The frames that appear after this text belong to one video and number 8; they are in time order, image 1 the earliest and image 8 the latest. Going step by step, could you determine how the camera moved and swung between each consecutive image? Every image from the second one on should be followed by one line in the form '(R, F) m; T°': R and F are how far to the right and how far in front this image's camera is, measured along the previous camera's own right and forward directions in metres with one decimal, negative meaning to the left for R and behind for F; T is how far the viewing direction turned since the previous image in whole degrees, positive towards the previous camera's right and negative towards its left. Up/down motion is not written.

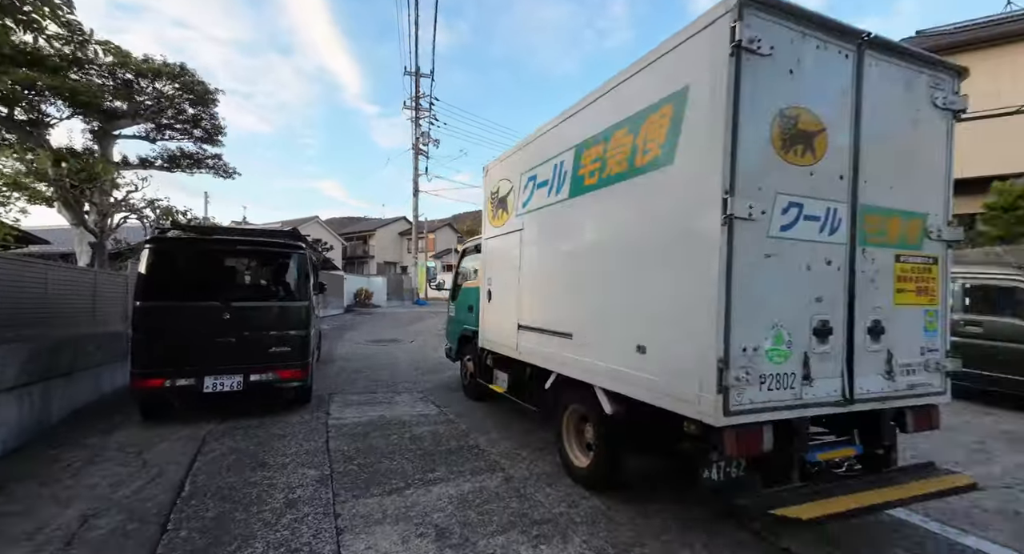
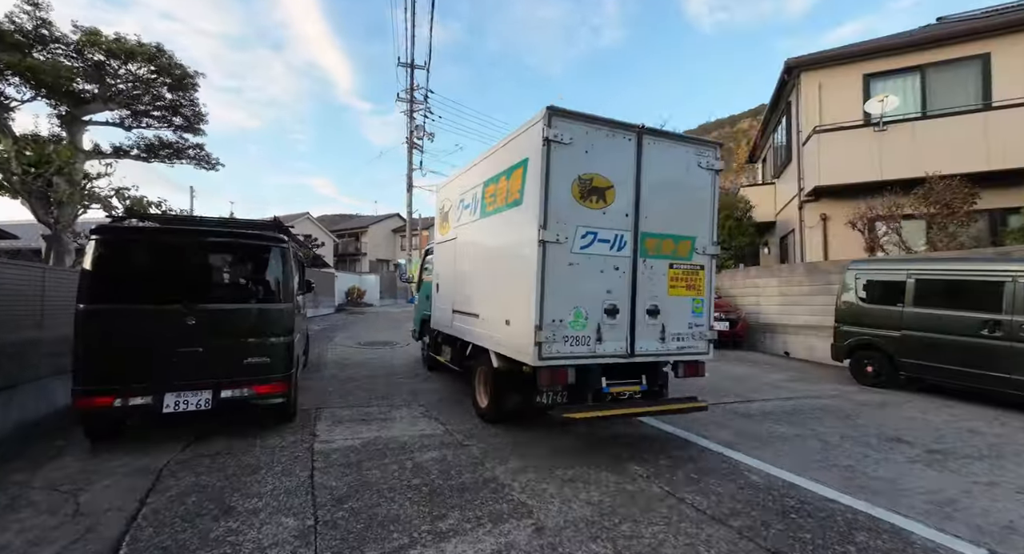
(-0.2, +0.7) m; +1°
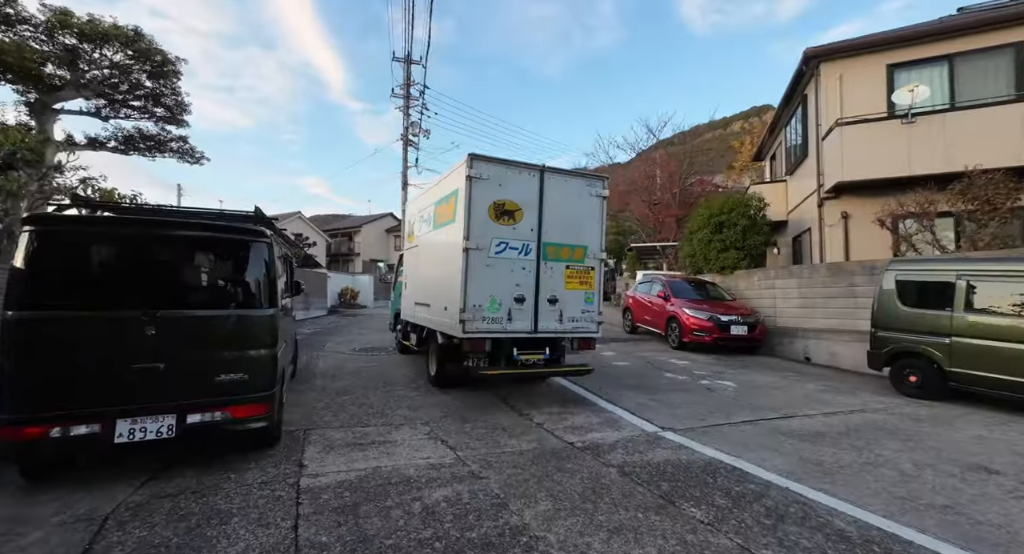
(-0.2, +0.6) m; +1°
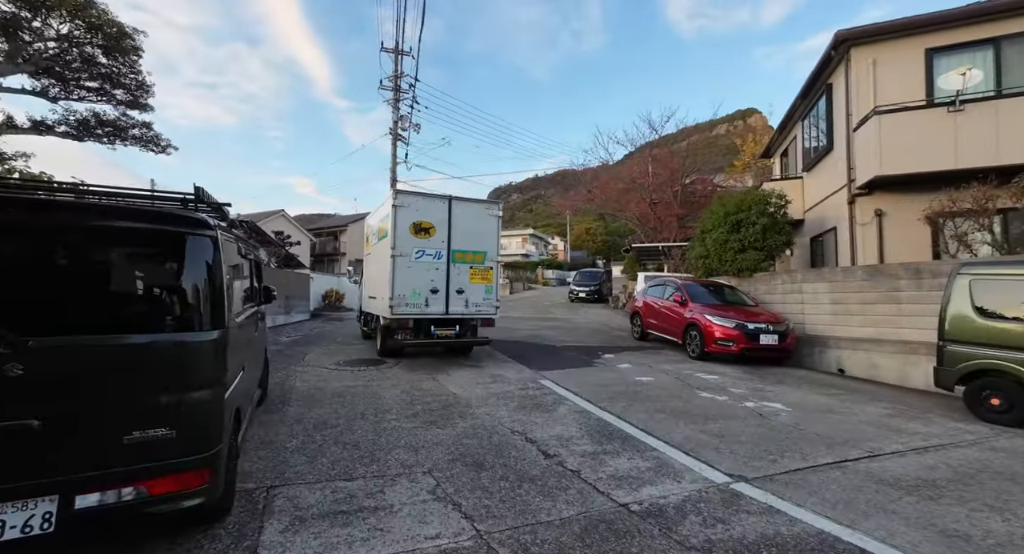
(-0.3, +1.0) m; +2°
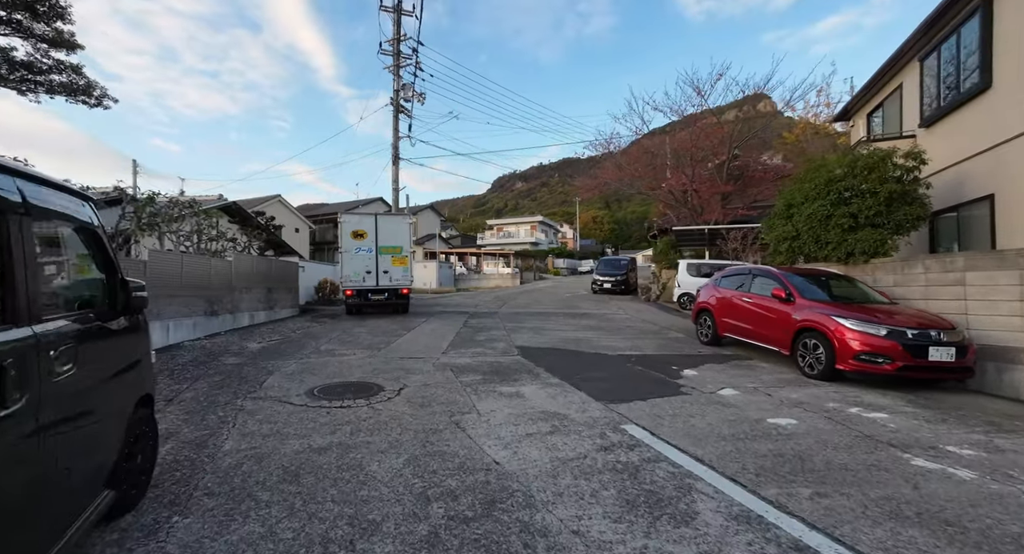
(-0.6, +2.6) m; -1°
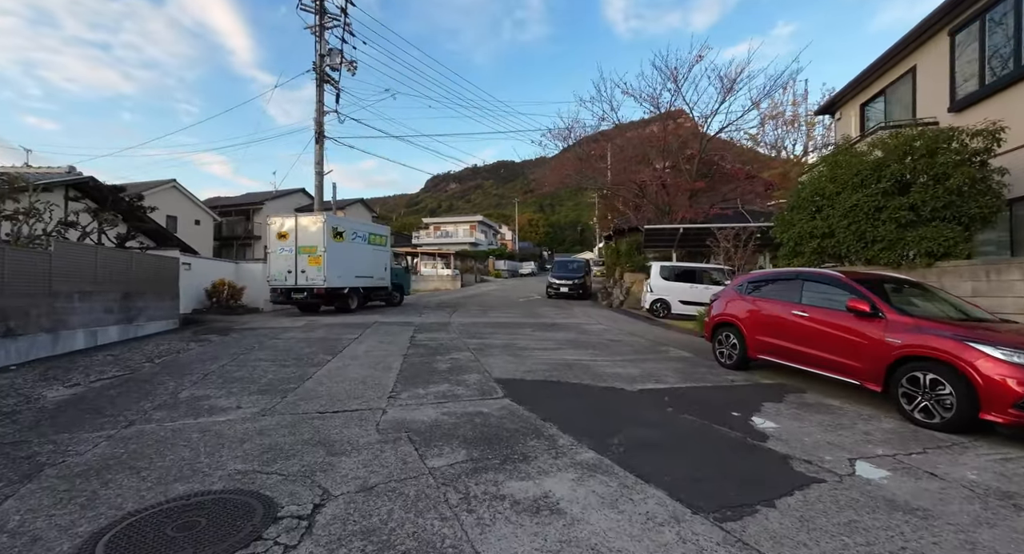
(-0.6, +2.6) m; +9°
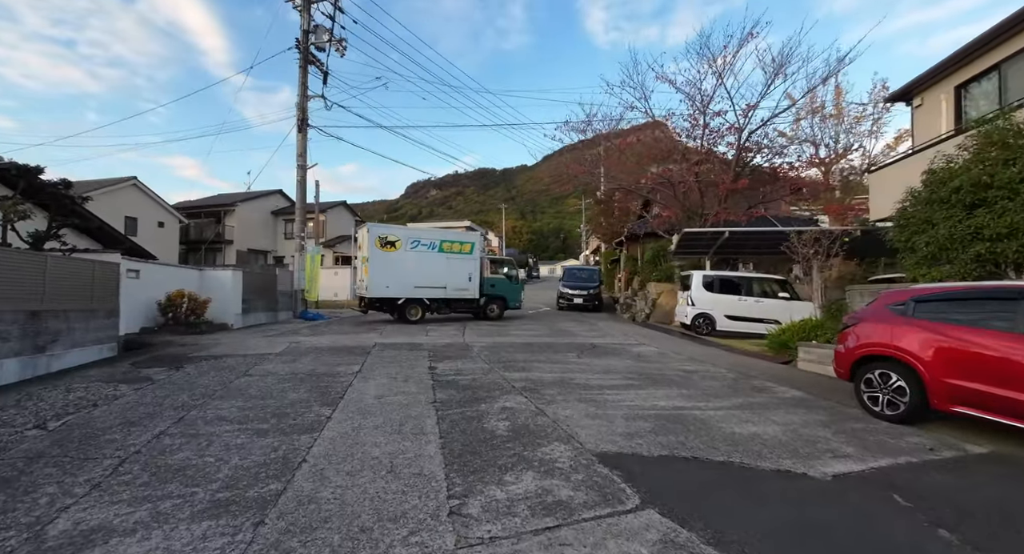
(-1.2, +2.3) m; +3°
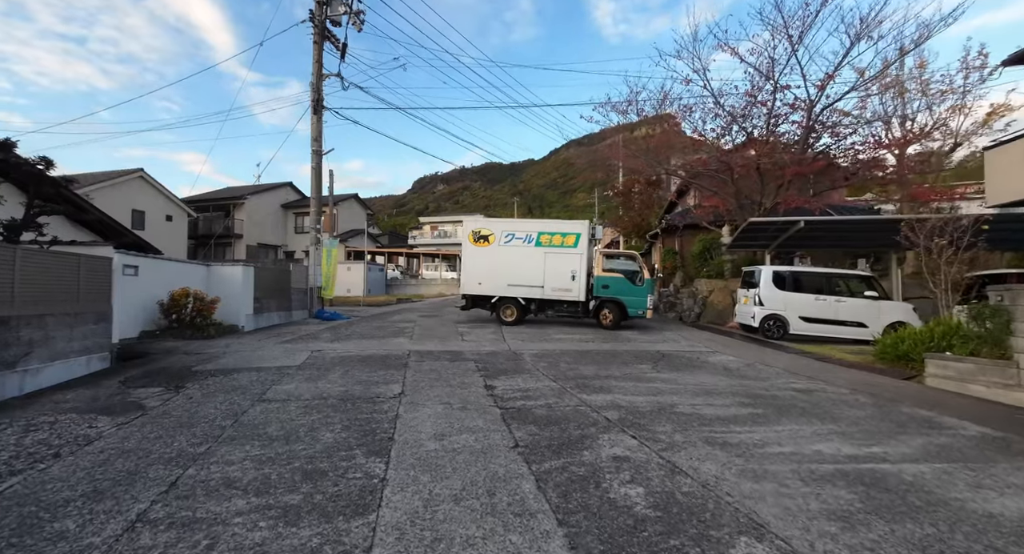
(-1.0, +1.5) m; -1°
